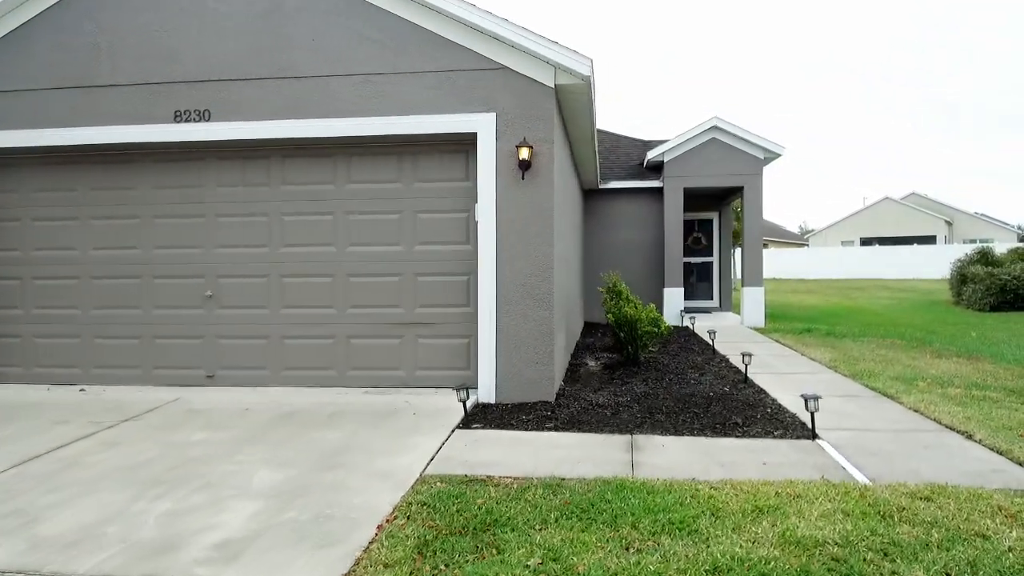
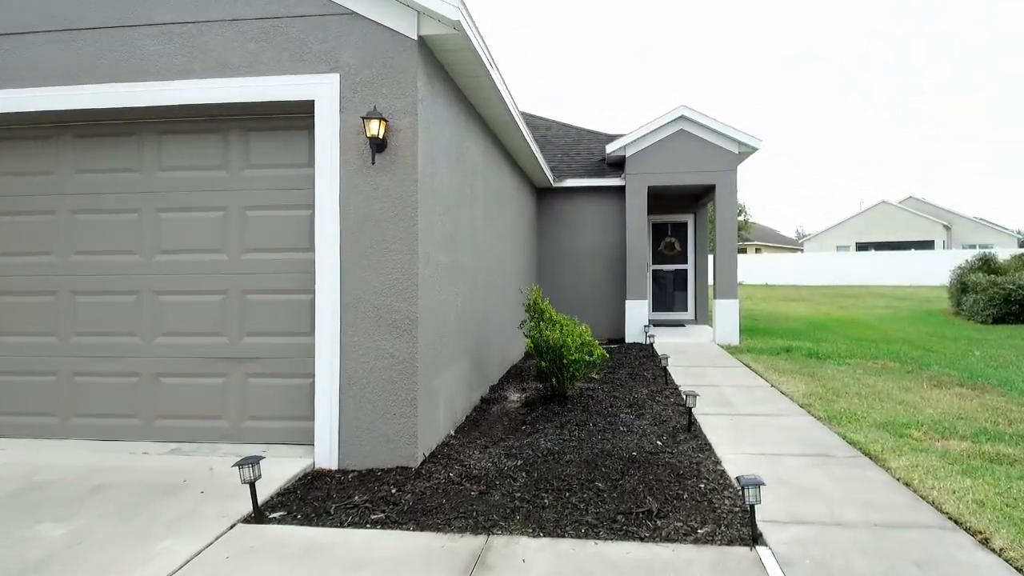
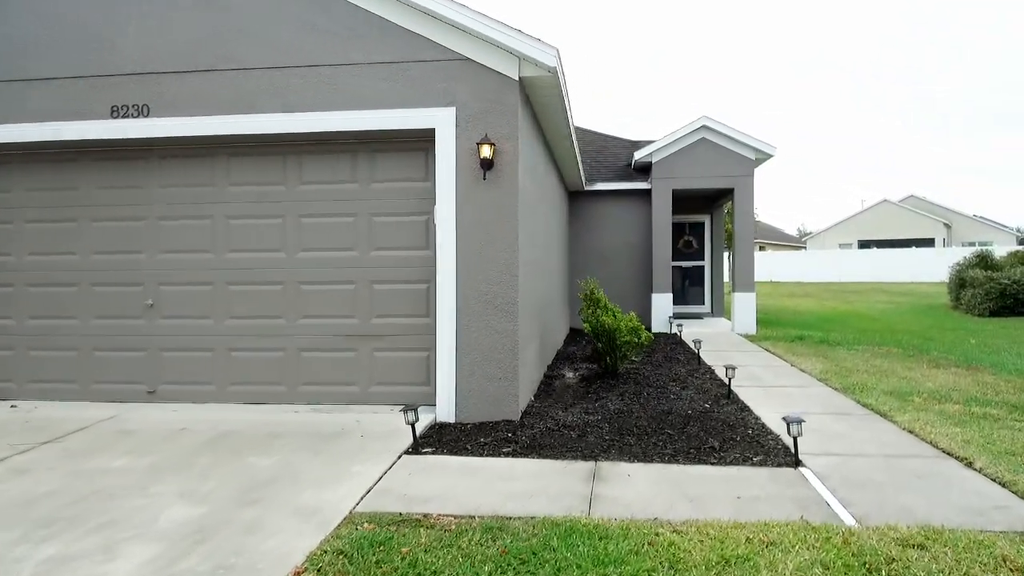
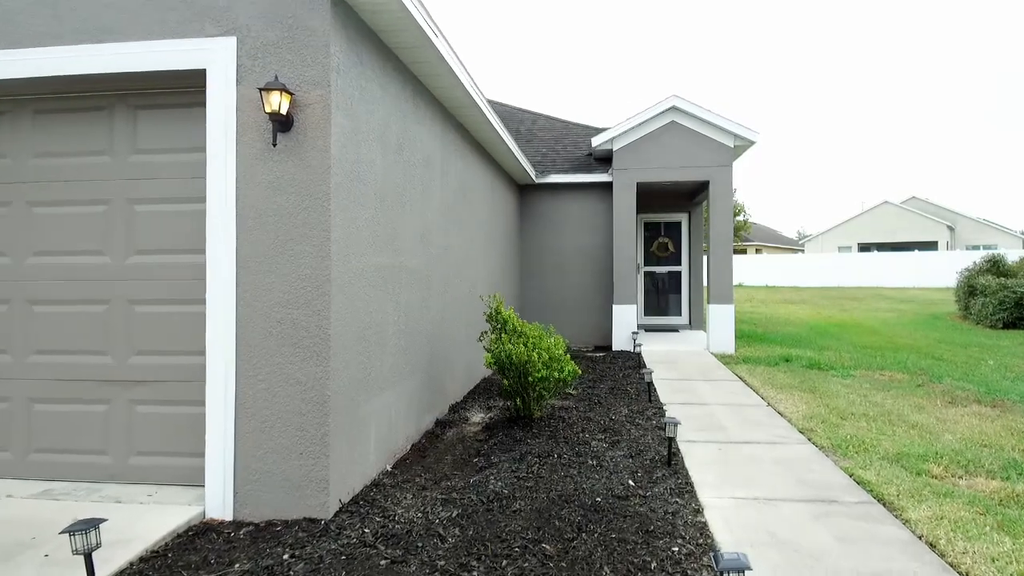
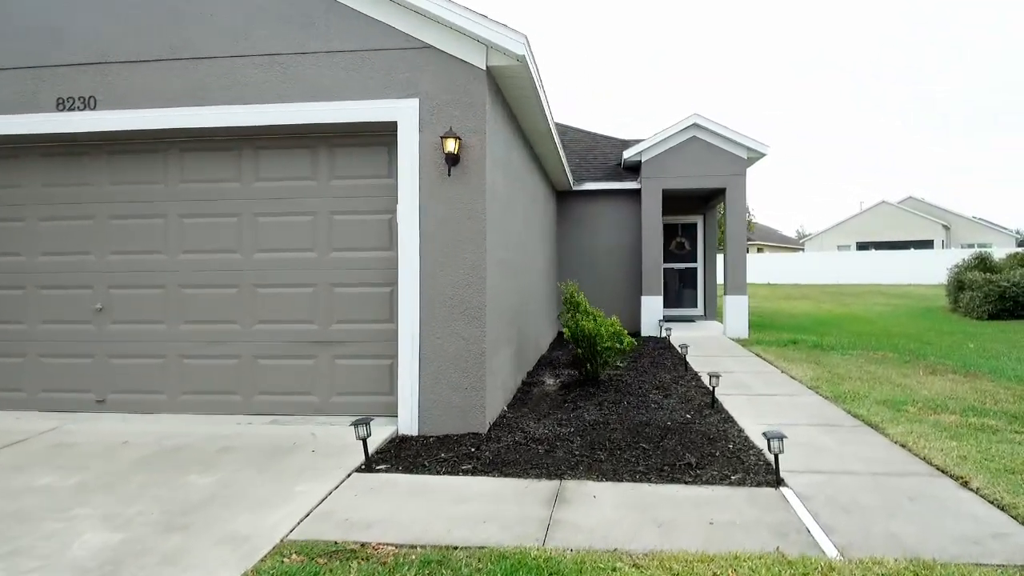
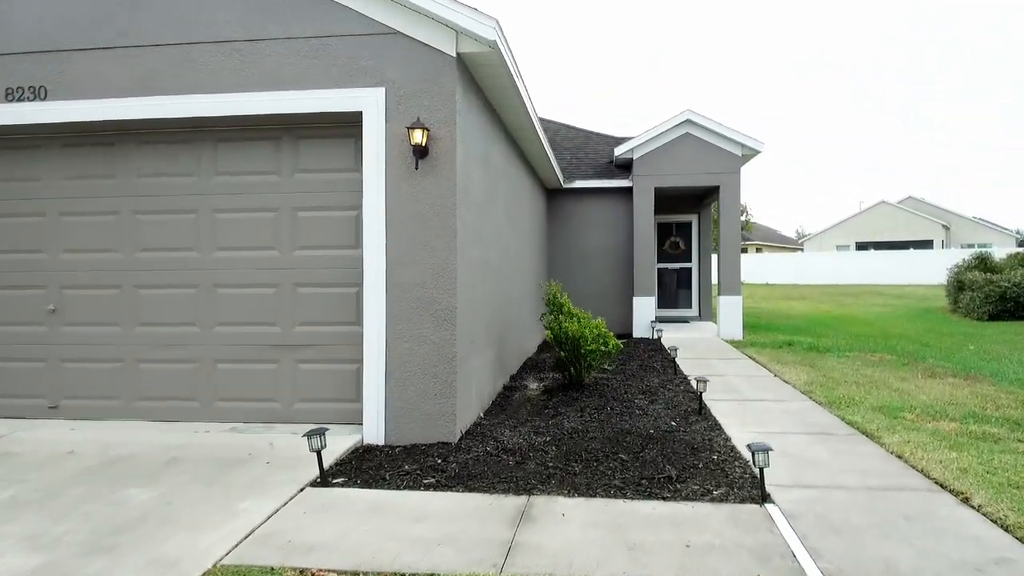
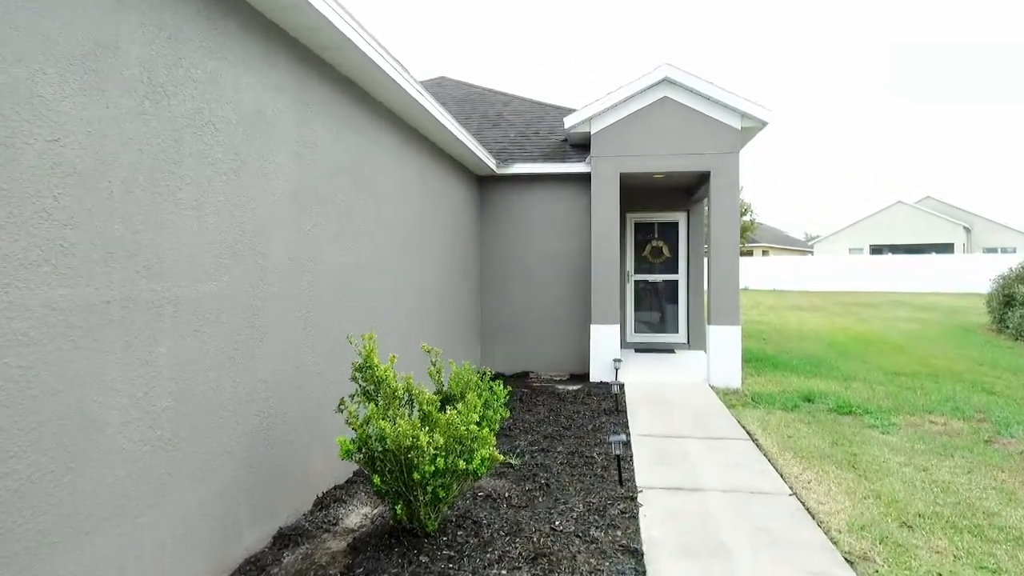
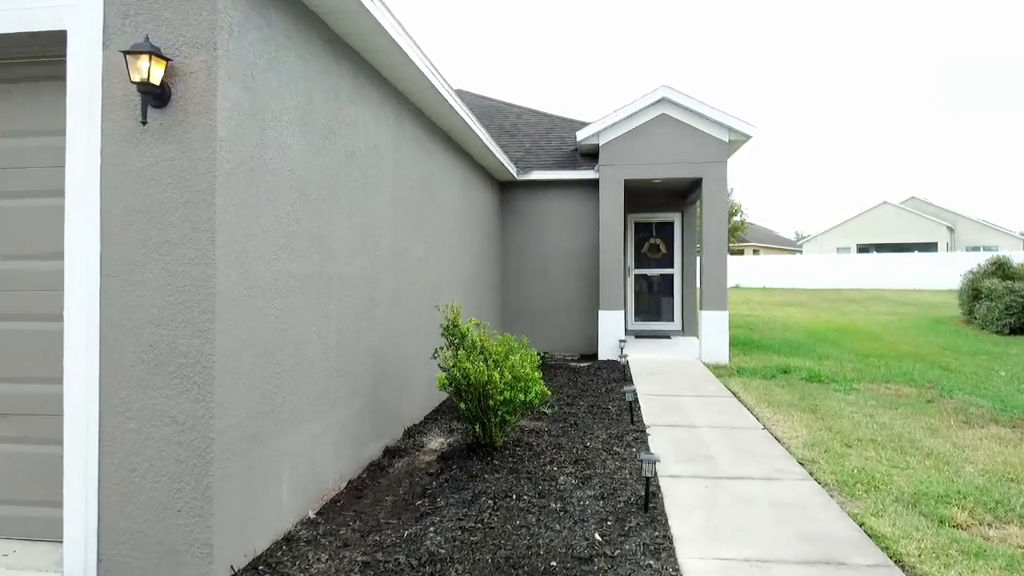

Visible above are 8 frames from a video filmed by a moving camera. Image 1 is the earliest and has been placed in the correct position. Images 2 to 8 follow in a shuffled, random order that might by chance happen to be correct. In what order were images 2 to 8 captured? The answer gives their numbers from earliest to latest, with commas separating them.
3, 5, 6, 2, 4, 8, 7
